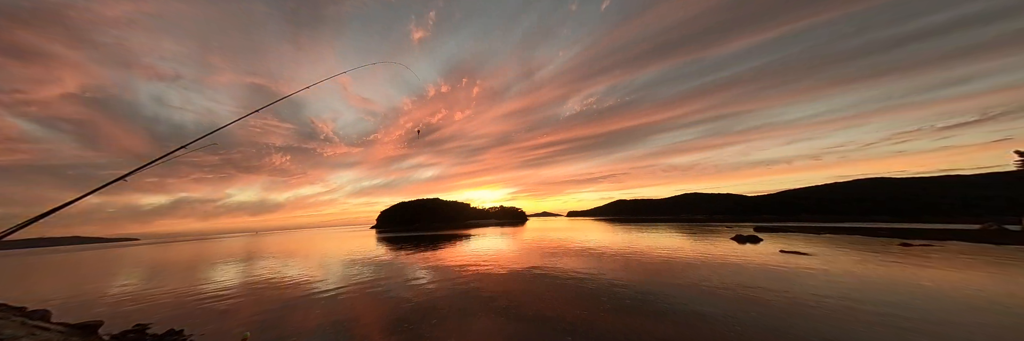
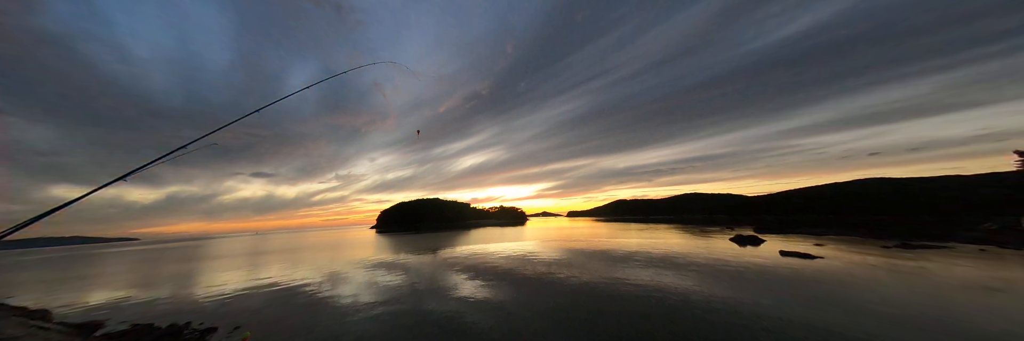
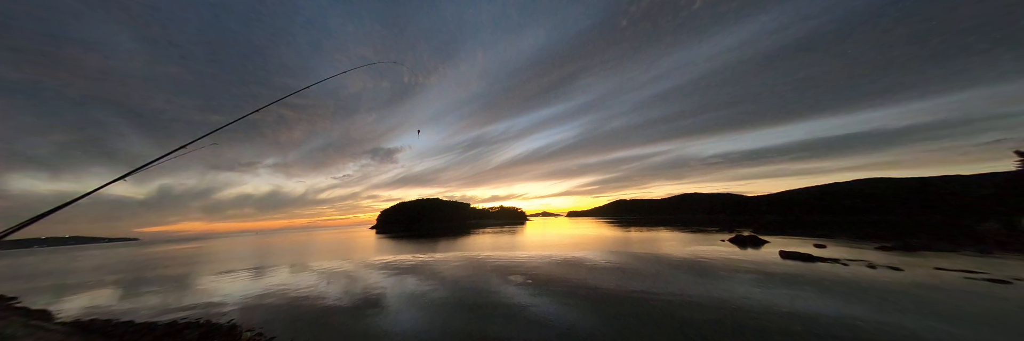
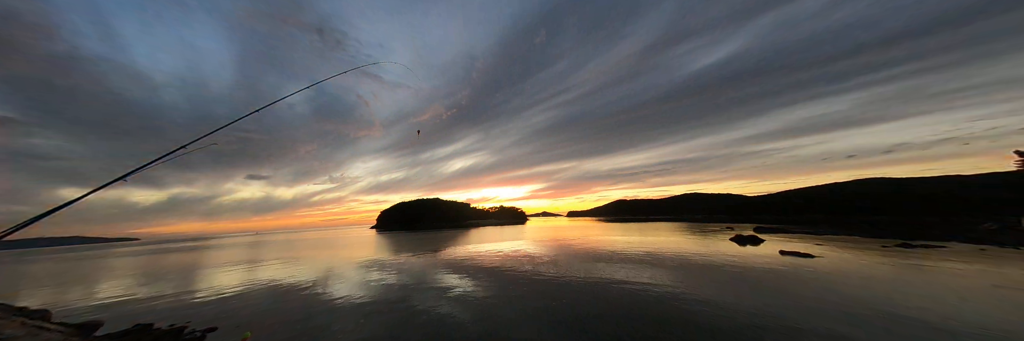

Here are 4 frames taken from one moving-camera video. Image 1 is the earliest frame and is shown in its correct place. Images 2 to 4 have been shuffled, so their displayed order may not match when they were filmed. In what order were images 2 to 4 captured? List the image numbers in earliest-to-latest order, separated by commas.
4, 2, 3
